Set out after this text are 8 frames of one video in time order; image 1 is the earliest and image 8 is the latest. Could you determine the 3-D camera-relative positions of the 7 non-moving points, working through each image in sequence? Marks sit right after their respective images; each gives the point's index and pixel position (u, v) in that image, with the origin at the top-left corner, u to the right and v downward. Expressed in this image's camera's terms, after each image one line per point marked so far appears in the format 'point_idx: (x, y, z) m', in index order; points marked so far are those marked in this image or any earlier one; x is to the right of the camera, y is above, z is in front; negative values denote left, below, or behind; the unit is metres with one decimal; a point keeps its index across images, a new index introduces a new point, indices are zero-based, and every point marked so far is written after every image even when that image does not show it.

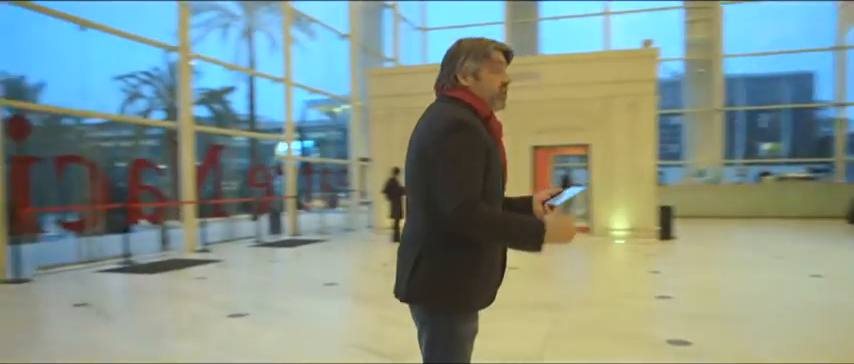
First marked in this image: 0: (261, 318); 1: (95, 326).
0: (-1.2, -1.0, +4.5) m
1: (-2.4, -1.0, +4.4) m
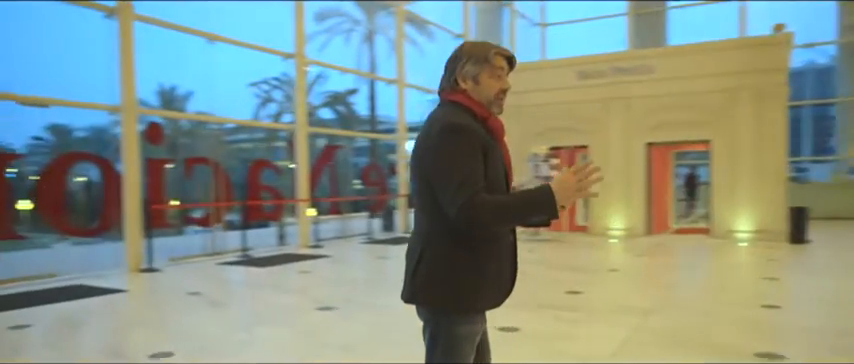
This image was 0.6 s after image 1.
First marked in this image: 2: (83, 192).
0: (-0.6, -1.0, +4.8) m
1: (-1.8, -1.0, +4.8) m
2: (-4.0, -0.1, +7.4) m
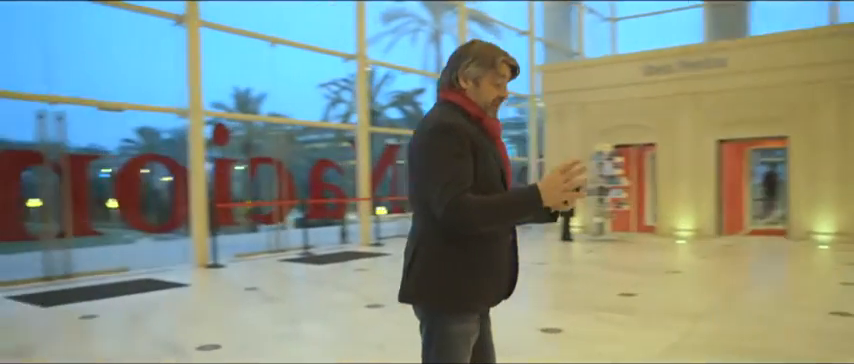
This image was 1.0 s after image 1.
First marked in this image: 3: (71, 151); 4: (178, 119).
0: (-0.2, -1.0, +4.8) m
1: (-1.4, -1.0, +5.0) m
2: (-3.4, -0.1, +7.8) m
3: (-4.0, +0.4, +7.1) m
4: (-3.2, +0.8, +8.1) m
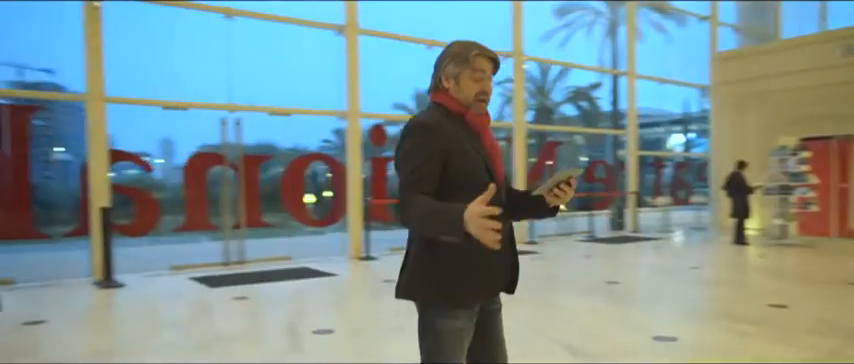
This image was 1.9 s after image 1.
0: (+0.7, -0.9, +4.8) m
1: (-0.4, -1.0, +5.3) m
2: (-1.5, -0.1, +8.6) m
3: (-2.3, +0.4, +8.1) m
4: (-1.2, +0.8, +8.8) m
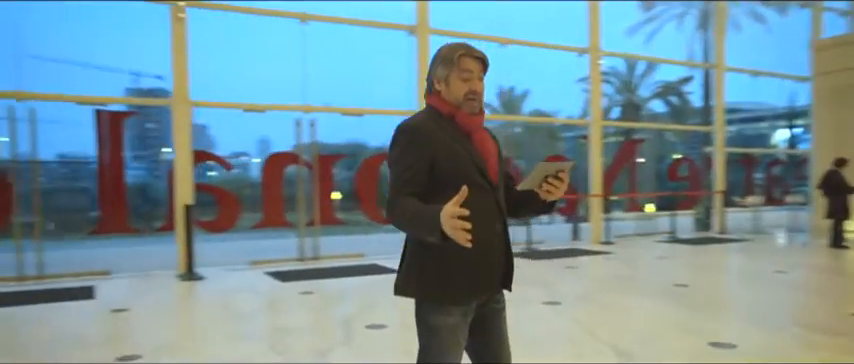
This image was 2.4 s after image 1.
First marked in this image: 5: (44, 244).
0: (+1.1, -0.9, +4.7) m
1: (+0.1, -1.0, +5.4) m
2: (-0.5, -0.1, +8.8) m
3: (-1.4, +0.4, +8.4) m
4: (-0.3, +0.8, +8.9) m
5: (-4.3, -0.7, +7.1) m
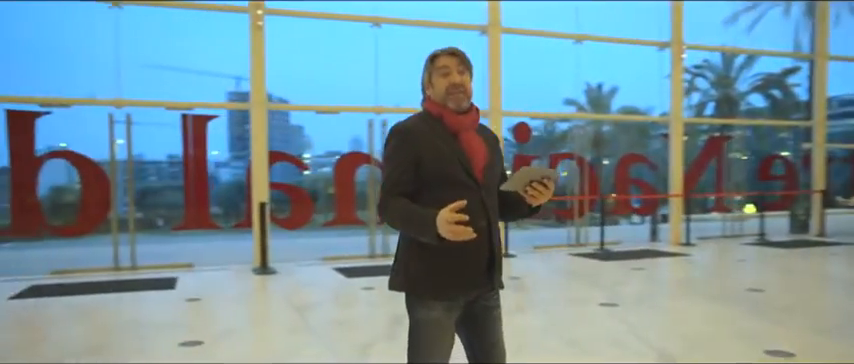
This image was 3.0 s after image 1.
0: (+1.5, -0.9, +4.6) m
1: (+0.6, -1.0, +5.4) m
2: (+0.5, -0.1, +8.8) m
3: (-0.5, +0.4, +8.6) m
4: (+0.7, +0.9, +8.9) m
5: (-3.5, -0.7, +7.7) m
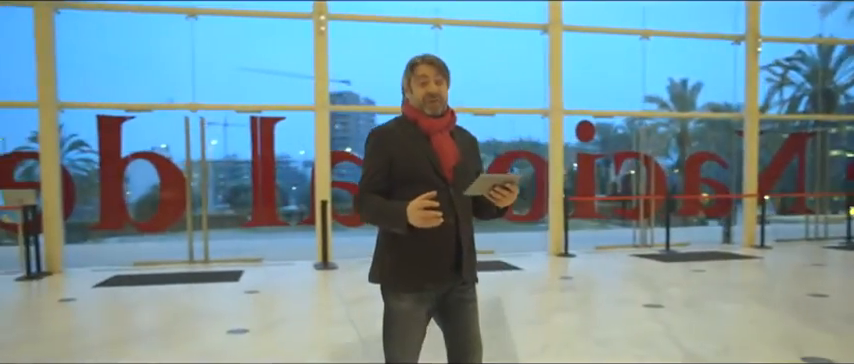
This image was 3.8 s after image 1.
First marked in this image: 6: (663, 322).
0: (+1.7, -0.9, +4.5) m
1: (+1.0, -1.0, +5.4) m
2: (+1.3, -0.1, +8.8) m
3: (+0.3, +0.4, +8.7) m
4: (+1.6, +0.9, +8.9) m
5: (-2.8, -0.7, +8.2) m
6: (+1.6, -0.9, +4.2) m
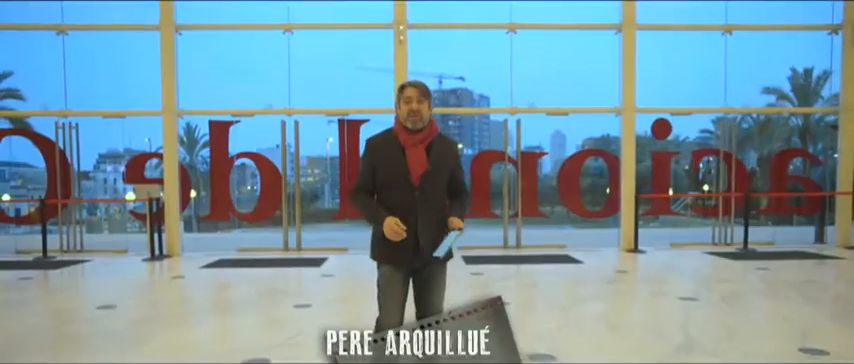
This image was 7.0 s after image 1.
0: (+2.1, -0.9, +4.7) m
1: (+1.5, -0.9, +5.7) m
2: (+2.4, 0.0, +9.0) m
3: (+1.4, +0.5, +9.1) m
4: (+2.7, +0.9, +9.0) m
5: (-1.8, -0.6, +9.1) m
6: (+1.8, -0.9, +4.4) m
